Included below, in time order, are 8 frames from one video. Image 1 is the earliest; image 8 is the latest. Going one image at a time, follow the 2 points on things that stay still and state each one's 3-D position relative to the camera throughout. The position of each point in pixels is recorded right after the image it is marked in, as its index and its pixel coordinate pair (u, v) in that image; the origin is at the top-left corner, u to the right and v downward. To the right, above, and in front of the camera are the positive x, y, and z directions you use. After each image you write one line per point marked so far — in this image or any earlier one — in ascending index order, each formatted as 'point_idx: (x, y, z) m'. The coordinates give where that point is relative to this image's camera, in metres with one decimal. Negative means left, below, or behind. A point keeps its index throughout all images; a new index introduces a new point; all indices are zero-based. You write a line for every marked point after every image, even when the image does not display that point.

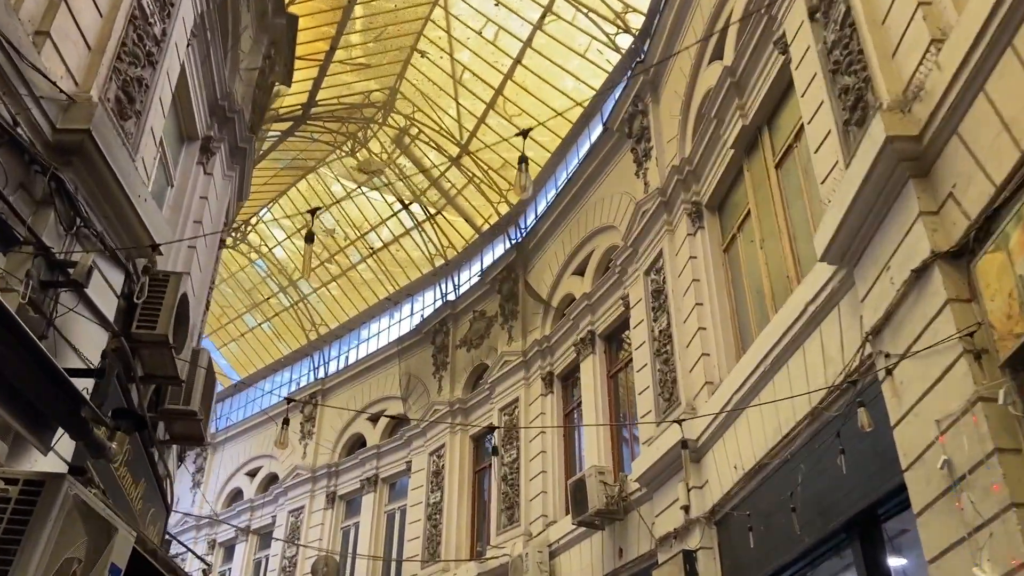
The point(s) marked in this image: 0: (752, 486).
0: (+2.1, -1.7, +7.0) m
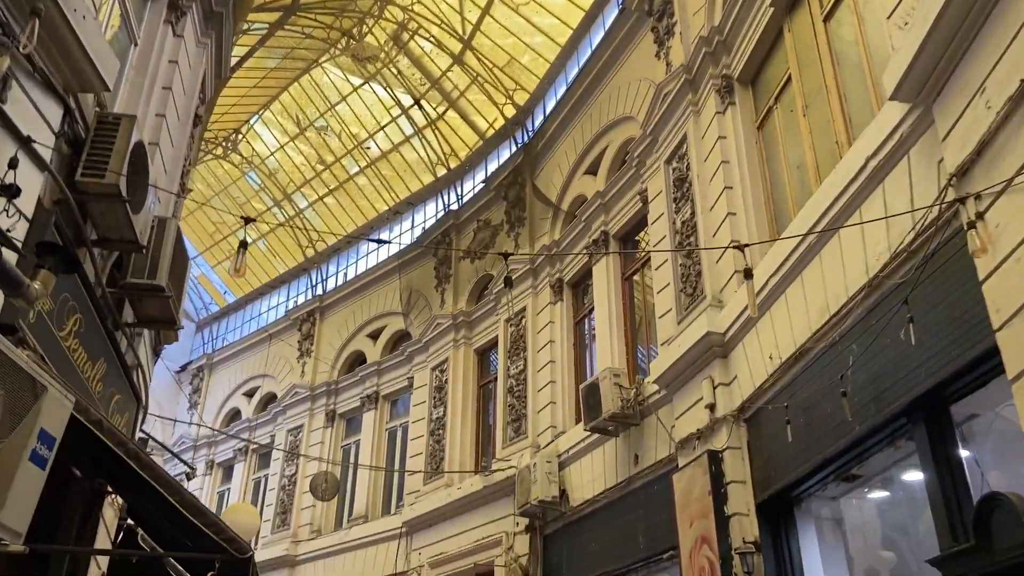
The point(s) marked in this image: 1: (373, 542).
0: (+2.2, -0.7, +6.3) m
1: (-2.4, -4.4, +13.6) m
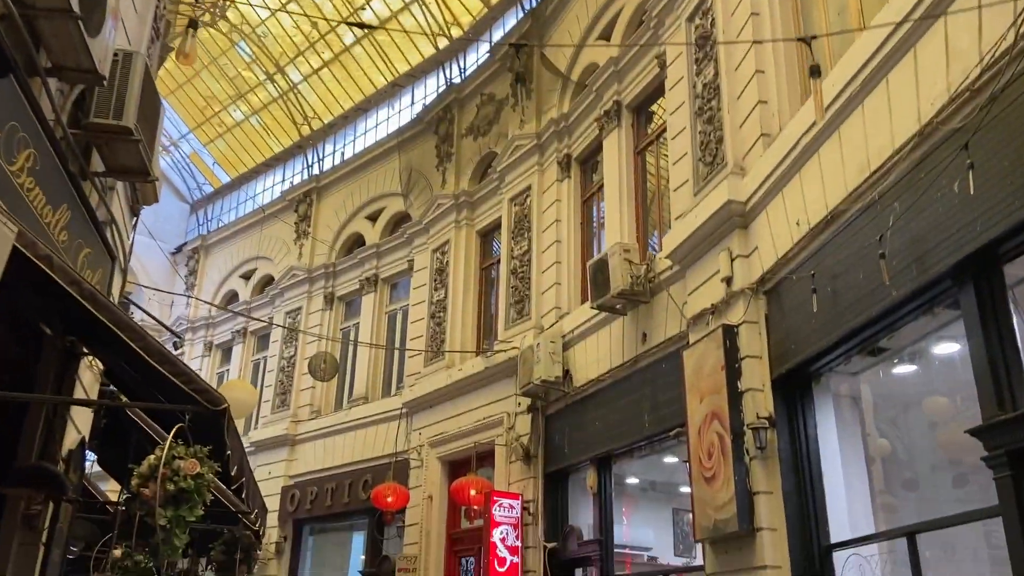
0: (+2.3, +0.3, +5.8) m
1: (-2.4, -2.3, +13.5) m
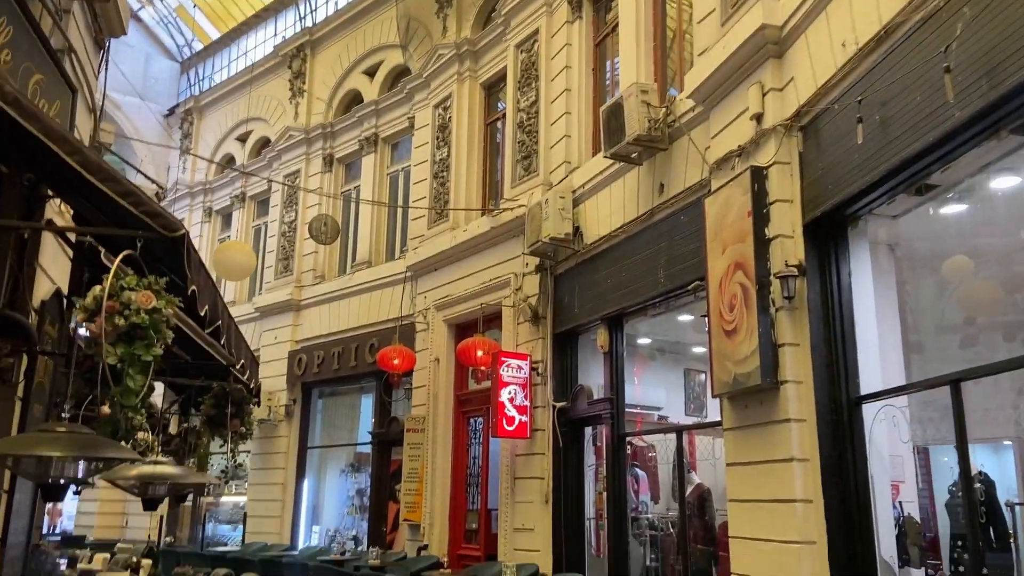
0: (+2.3, +1.4, +5.1) m
1: (-2.2, 0.0, +13.2) m
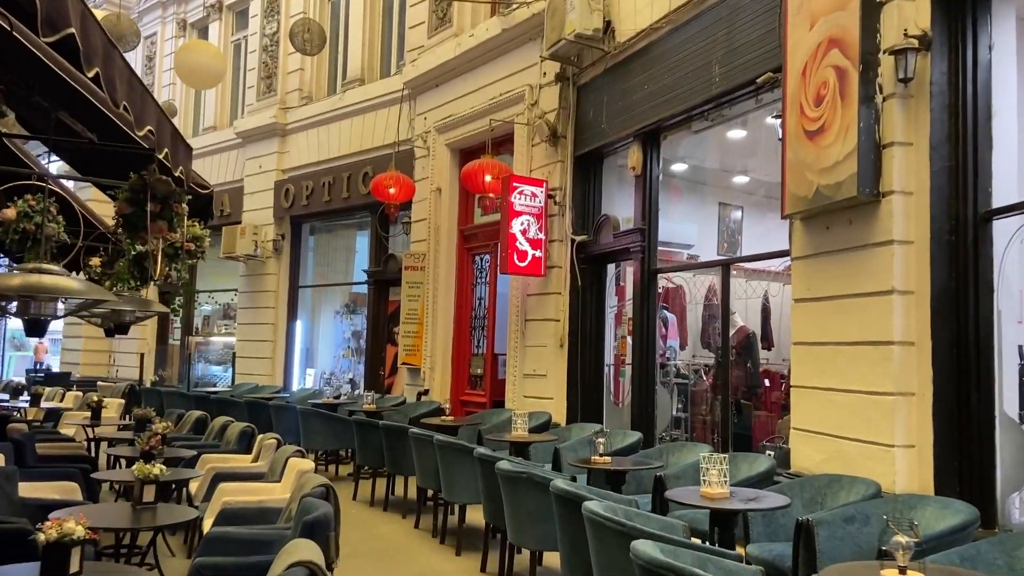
0: (+2.4, +2.5, +3.3) m
1: (-2.1, +2.6, +11.6) m
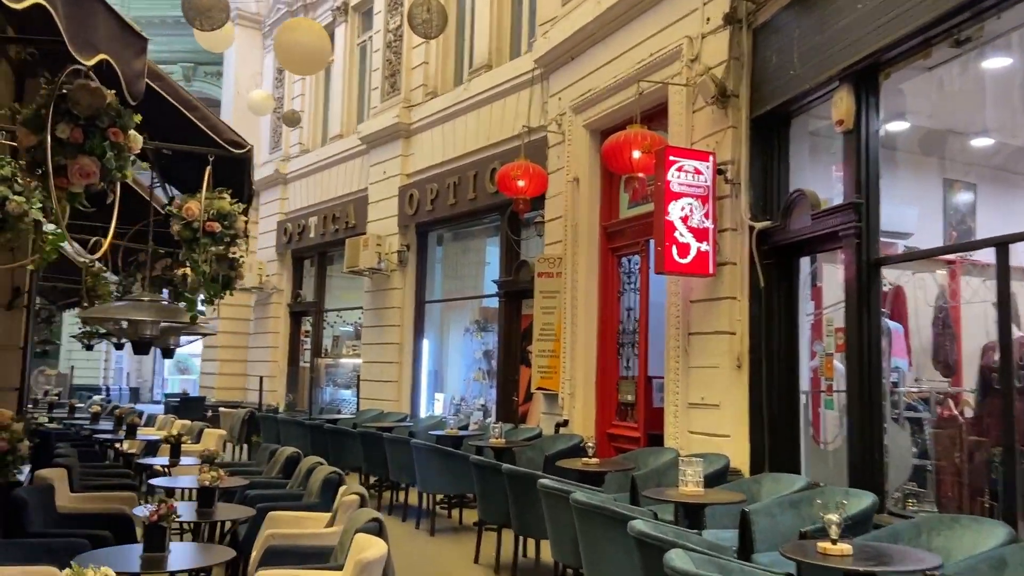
0: (+2.7, +2.6, +1.2) m
1: (-0.2, +2.5, +10.1) m
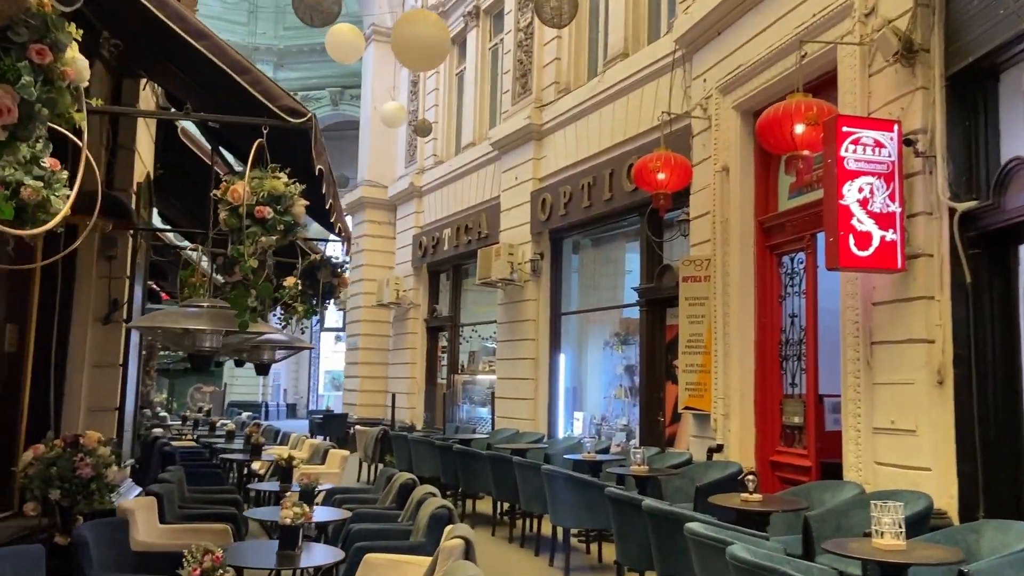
0: (+2.6, +2.8, -0.1) m
1: (+1.4, +2.4, +9.2) m
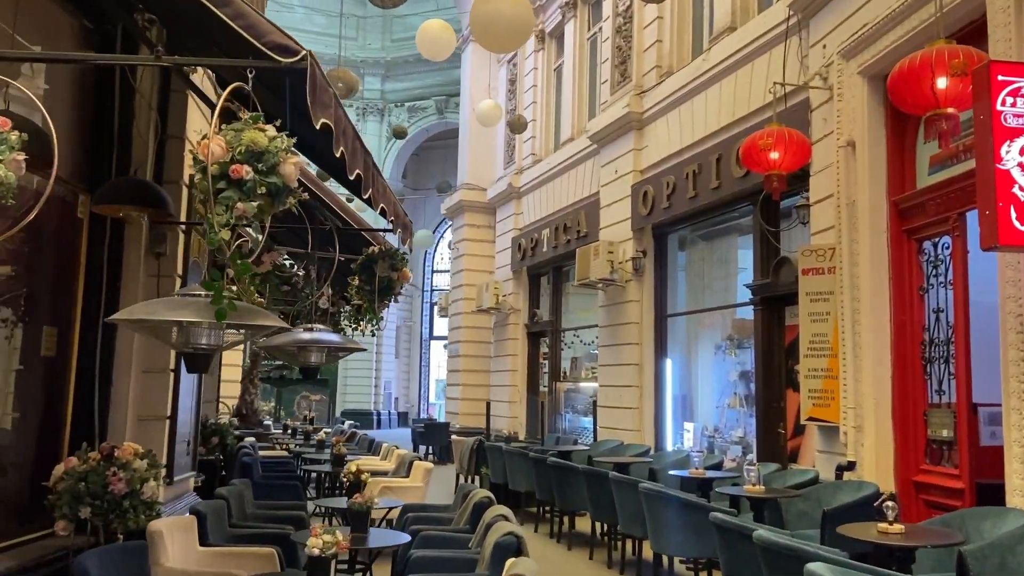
0: (+2.3, +2.9, -1.1) m
1: (+2.4, +2.4, +8.3) m
